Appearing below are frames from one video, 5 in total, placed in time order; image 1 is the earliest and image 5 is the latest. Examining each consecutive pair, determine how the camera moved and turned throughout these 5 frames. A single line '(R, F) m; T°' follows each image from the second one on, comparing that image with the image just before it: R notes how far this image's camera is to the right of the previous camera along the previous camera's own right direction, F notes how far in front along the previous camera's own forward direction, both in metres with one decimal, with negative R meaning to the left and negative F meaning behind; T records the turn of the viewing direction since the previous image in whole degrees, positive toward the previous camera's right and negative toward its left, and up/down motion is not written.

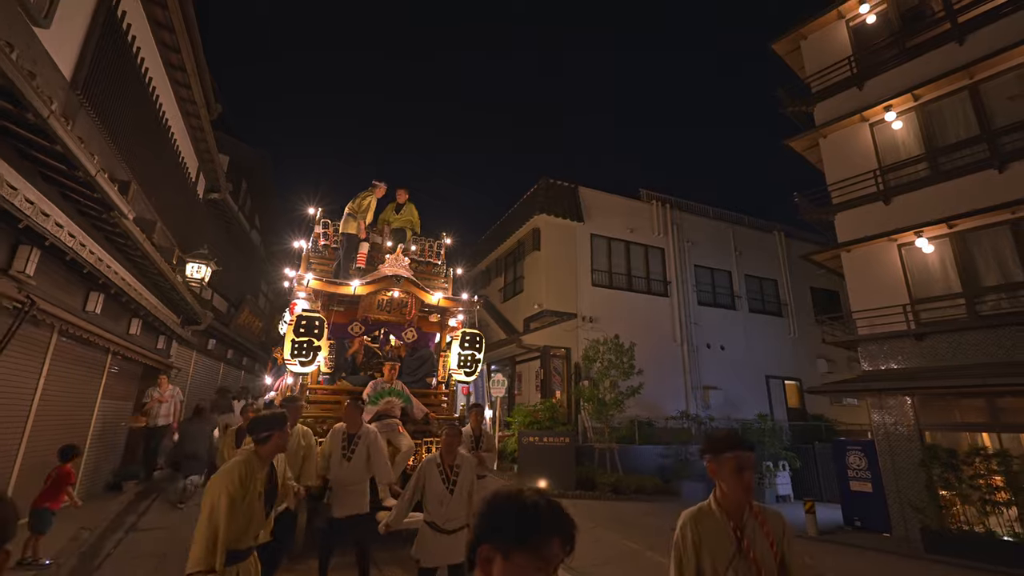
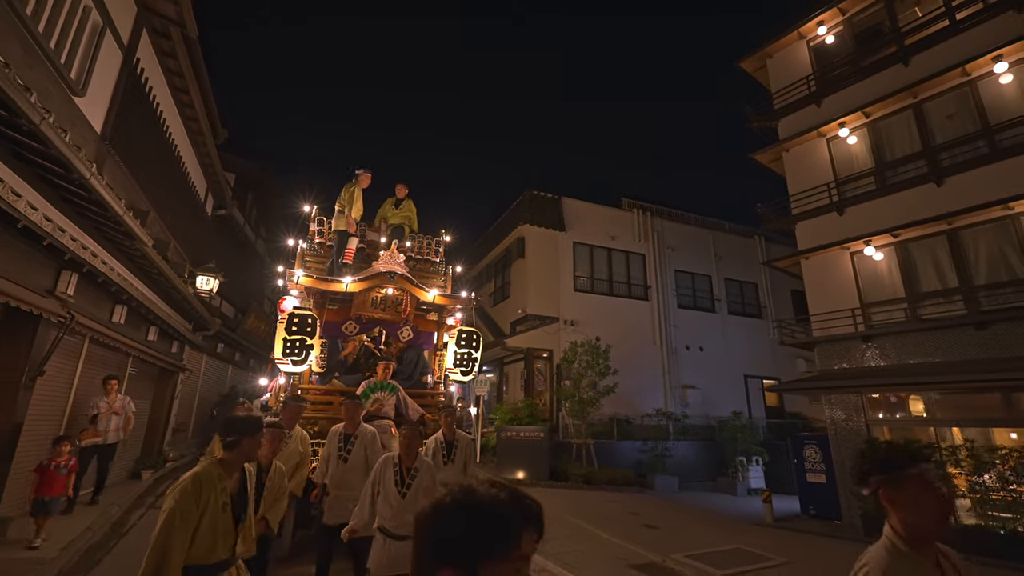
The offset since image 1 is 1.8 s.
(+0.8, -1.0) m; -1°
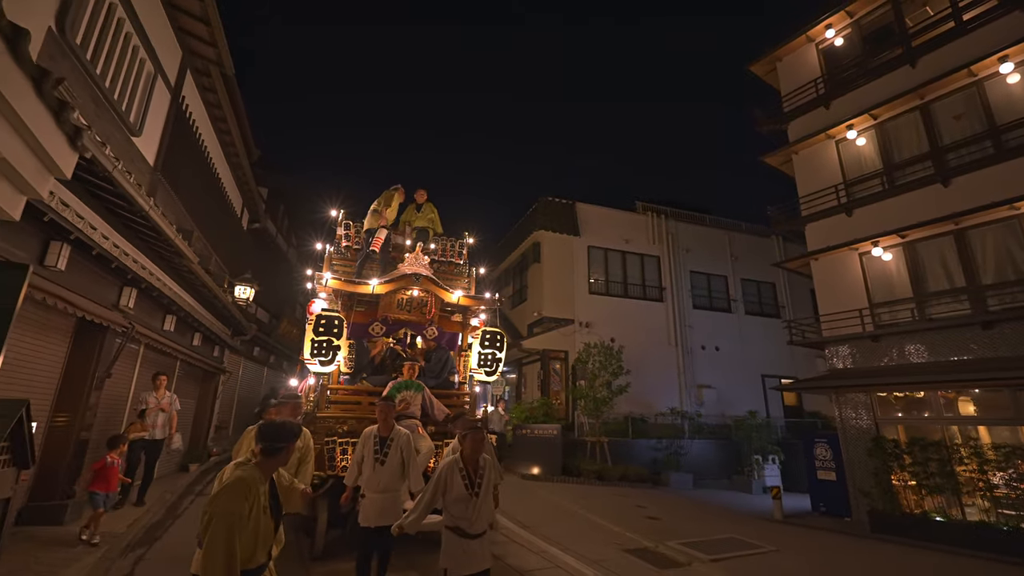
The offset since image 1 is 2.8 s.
(+0.3, -0.6) m; -3°
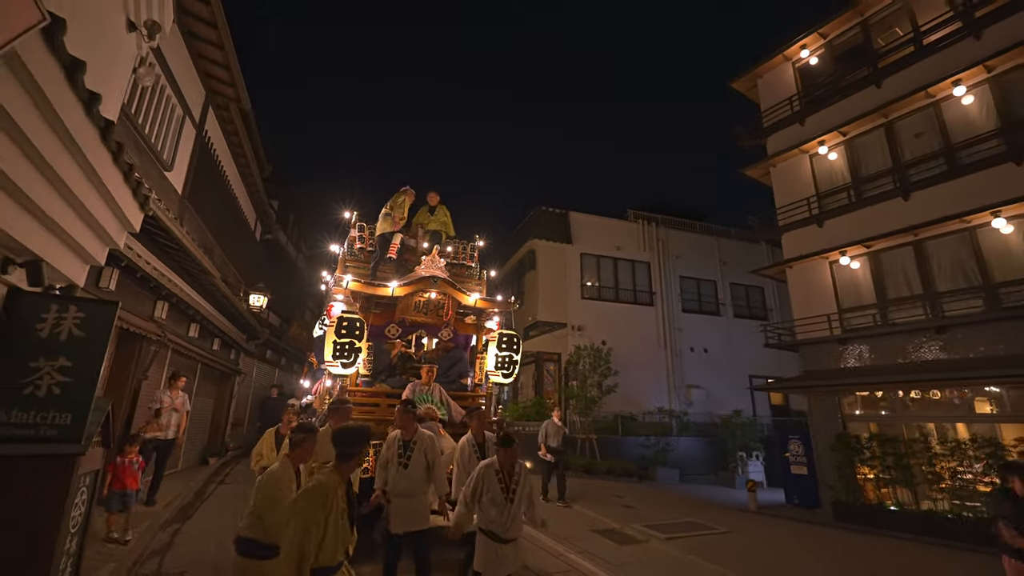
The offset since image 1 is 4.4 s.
(+0.4, -0.9) m; -1°
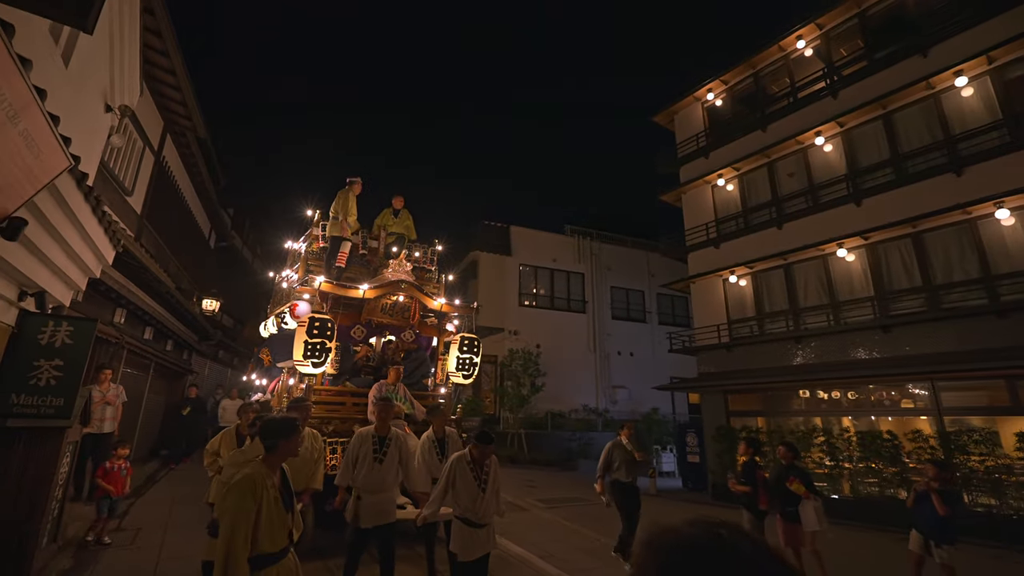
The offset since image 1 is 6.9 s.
(+1.1, -1.6) m; +4°
